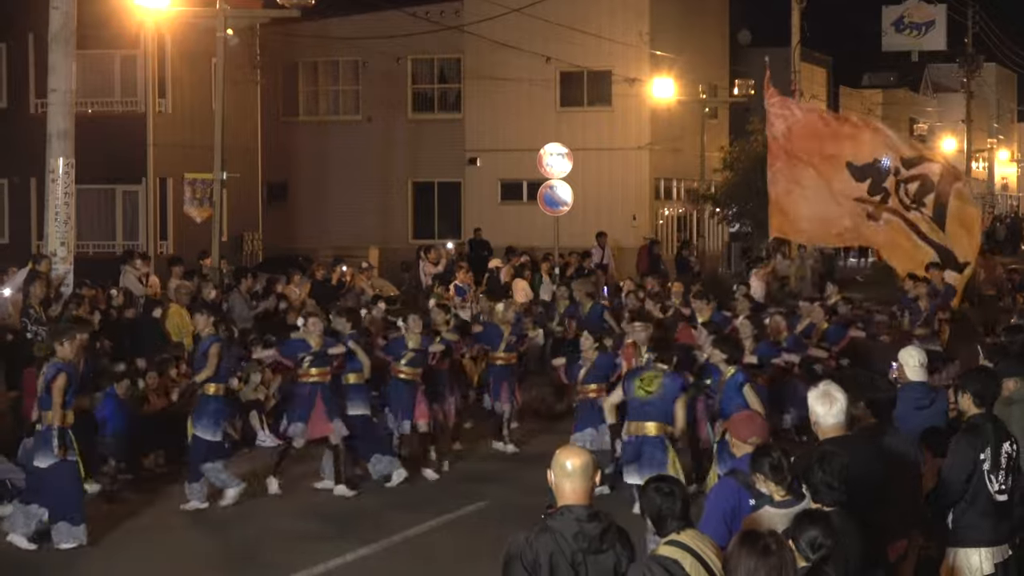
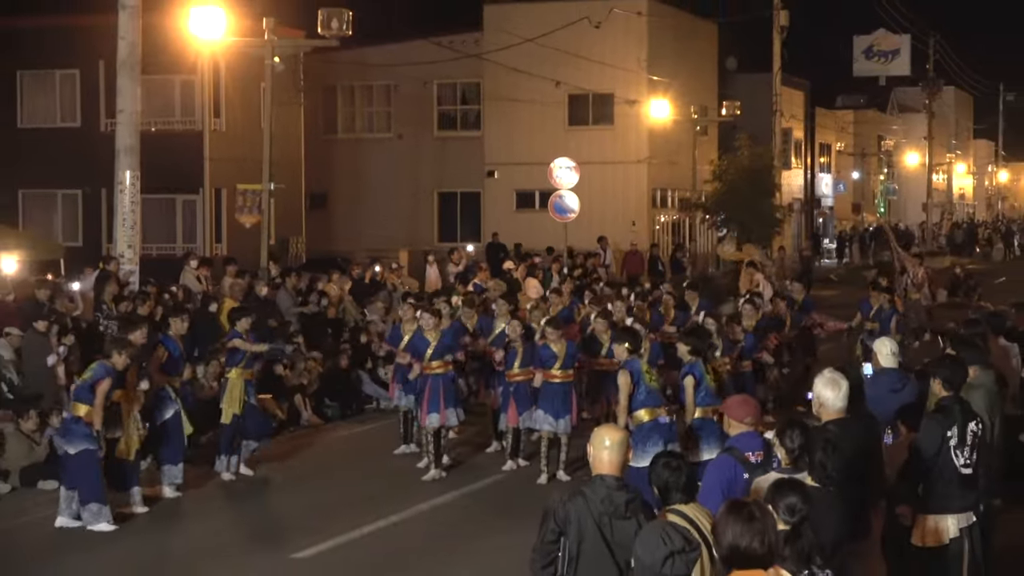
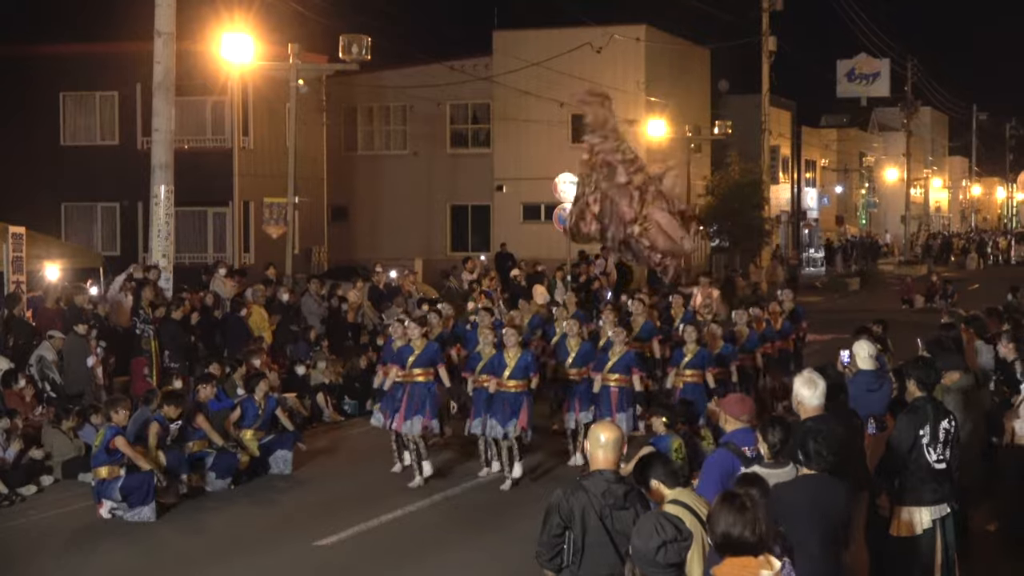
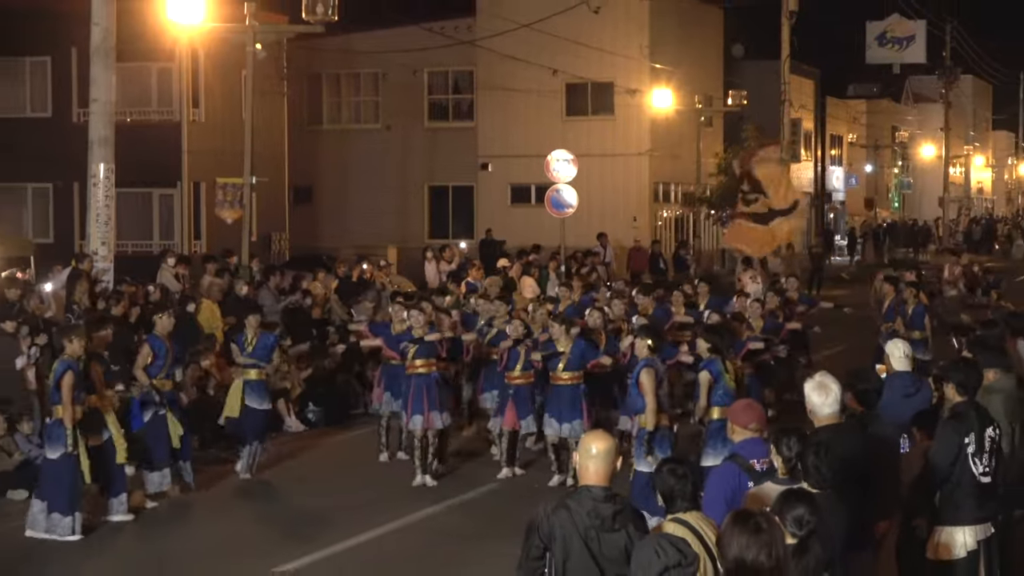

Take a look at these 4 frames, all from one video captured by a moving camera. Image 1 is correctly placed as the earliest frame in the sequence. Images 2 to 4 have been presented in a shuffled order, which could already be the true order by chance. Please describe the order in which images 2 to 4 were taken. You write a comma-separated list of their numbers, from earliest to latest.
4, 2, 3
